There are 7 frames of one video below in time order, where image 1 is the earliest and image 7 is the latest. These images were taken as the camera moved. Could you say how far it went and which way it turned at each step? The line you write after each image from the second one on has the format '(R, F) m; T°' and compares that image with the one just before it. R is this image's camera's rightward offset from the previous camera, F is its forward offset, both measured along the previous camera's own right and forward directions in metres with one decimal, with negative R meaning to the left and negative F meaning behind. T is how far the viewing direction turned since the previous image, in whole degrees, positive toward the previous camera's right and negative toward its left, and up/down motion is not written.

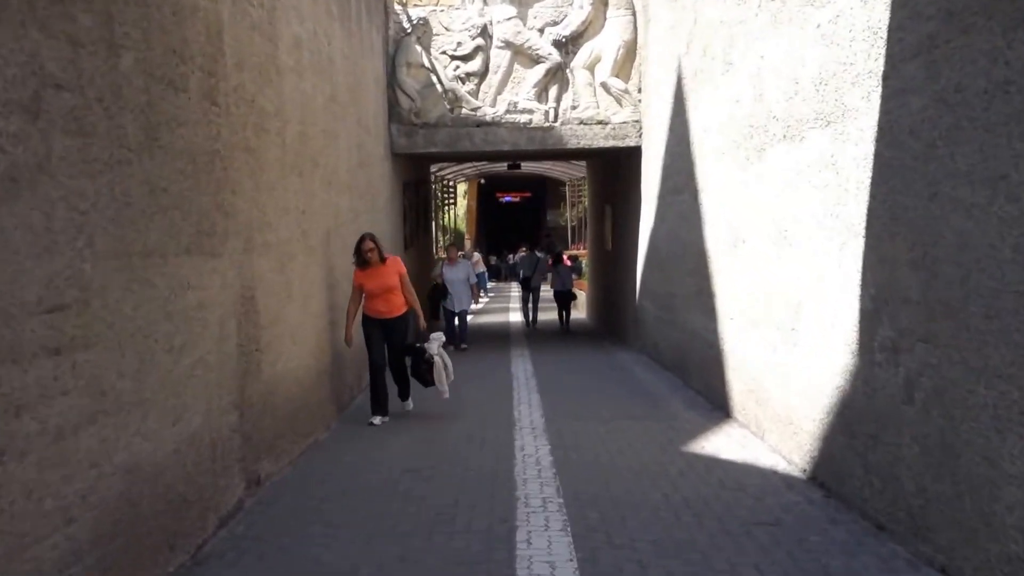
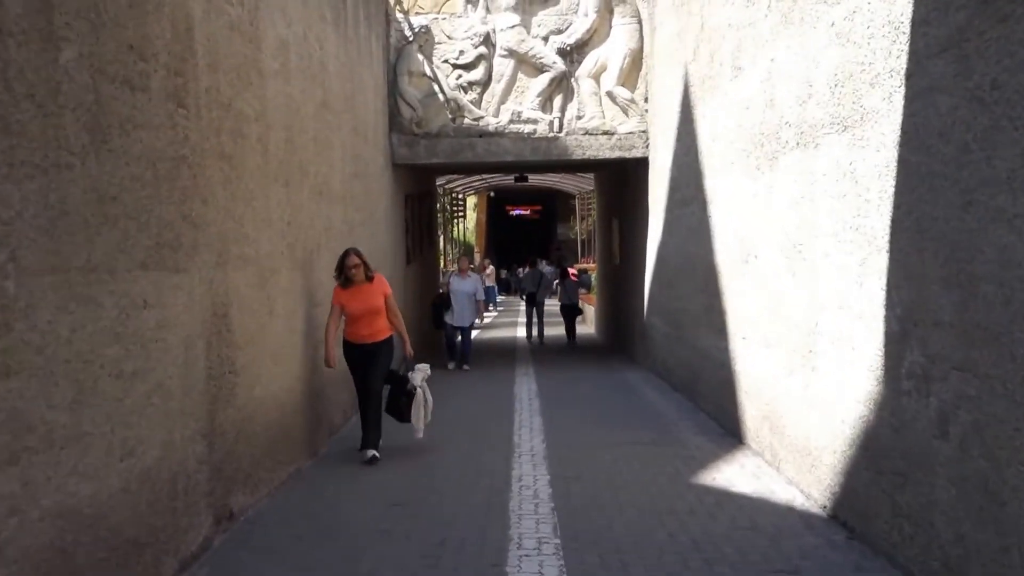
(+0.1, +0.5) m; 0°
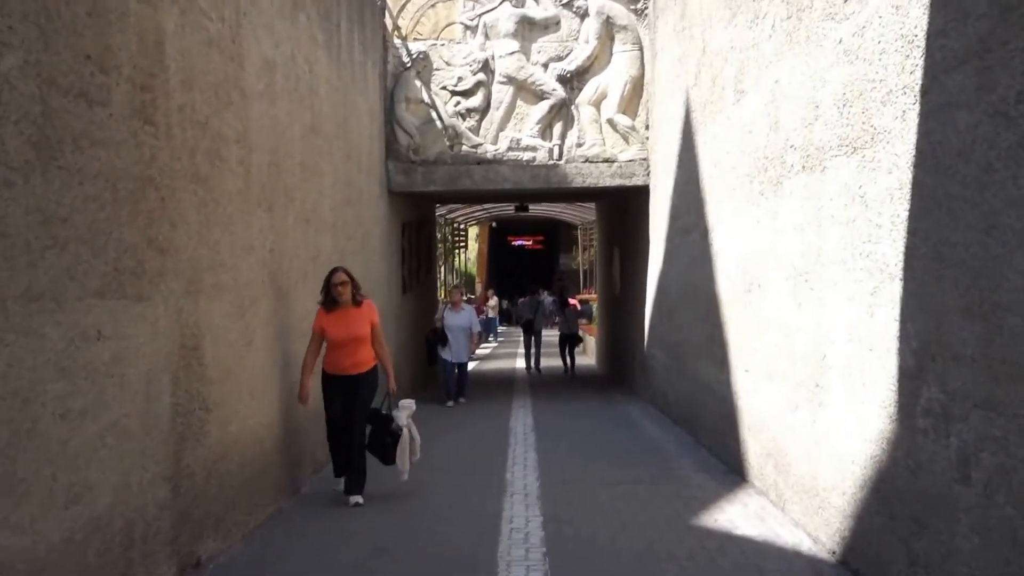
(+0.1, +0.4) m; 0°
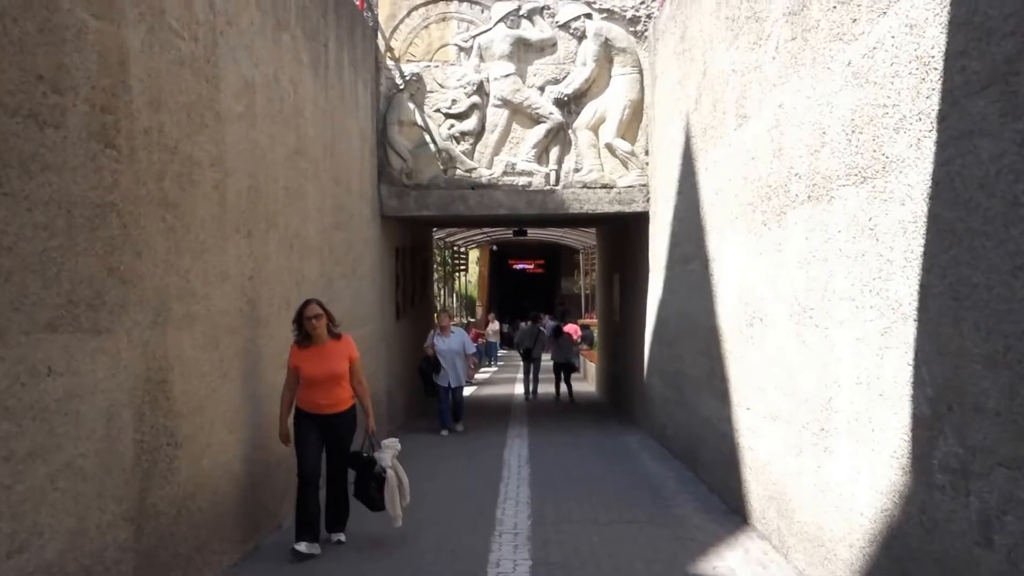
(+0.1, +0.4) m; 0°
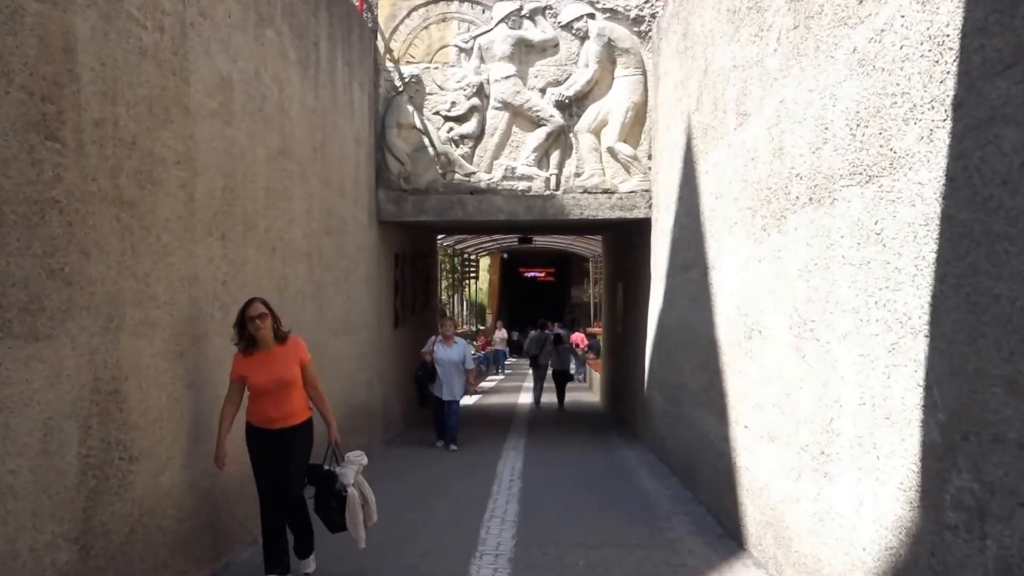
(+0.1, +0.4) m; 0°
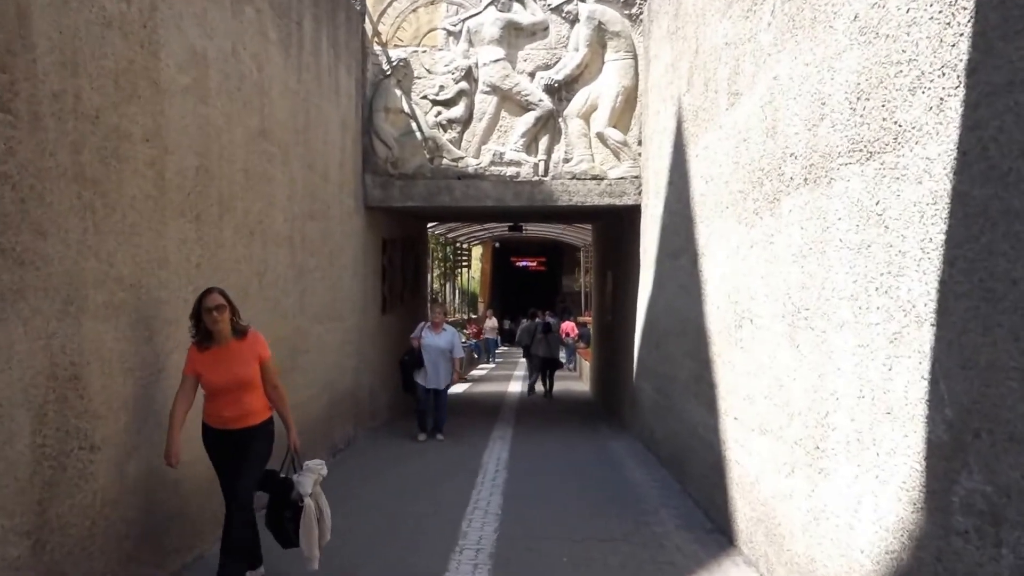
(0.0, +0.3) m; 0°
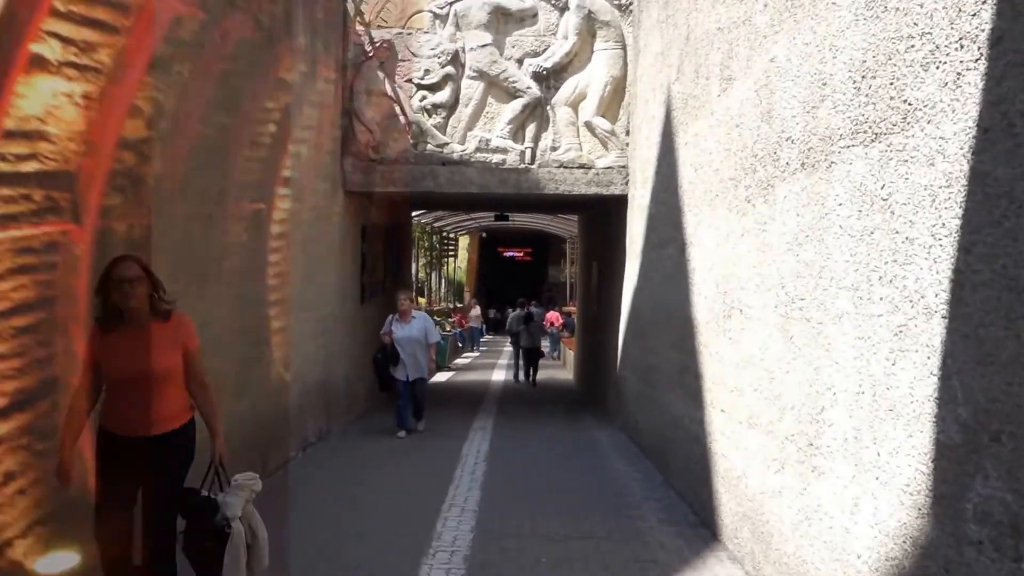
(0.0, +0.3) m; +1°
